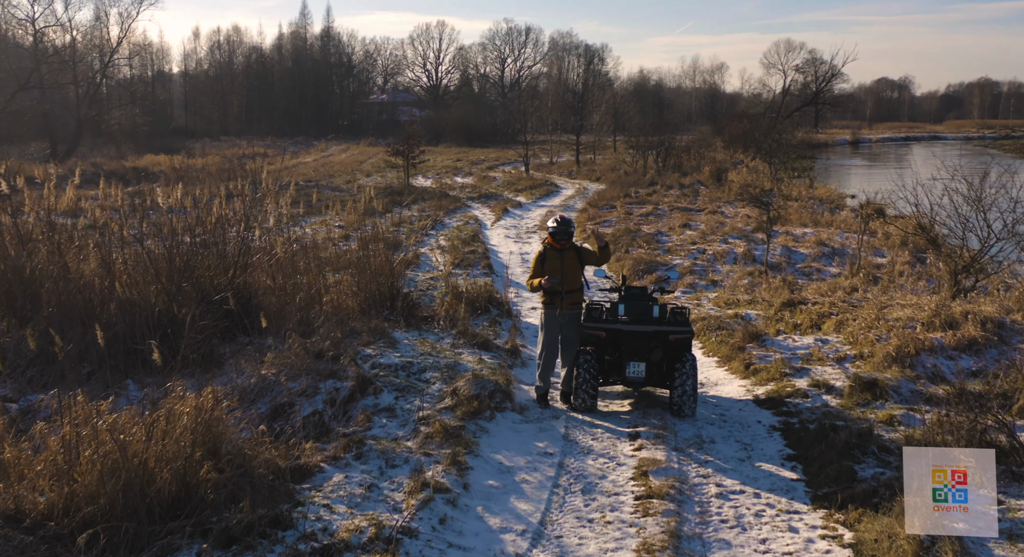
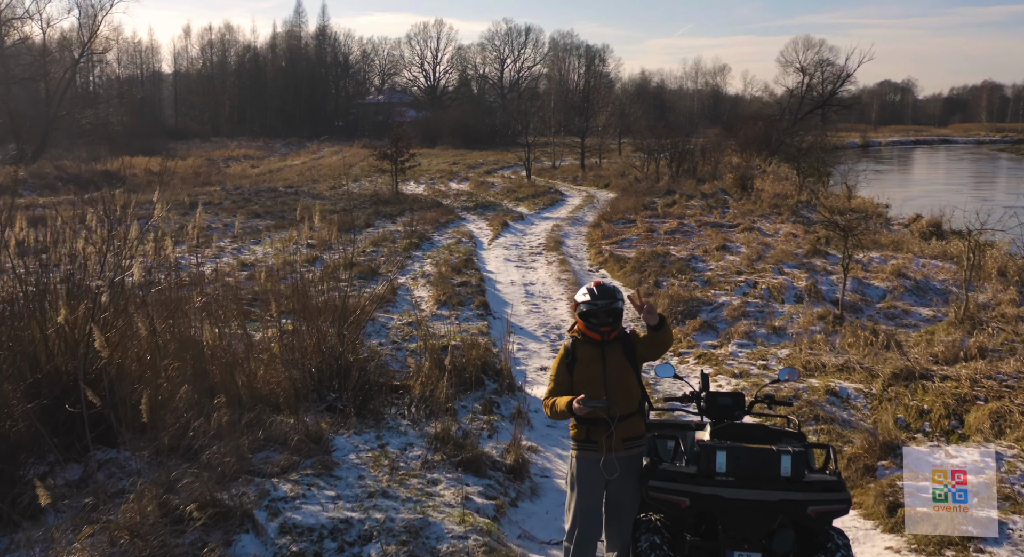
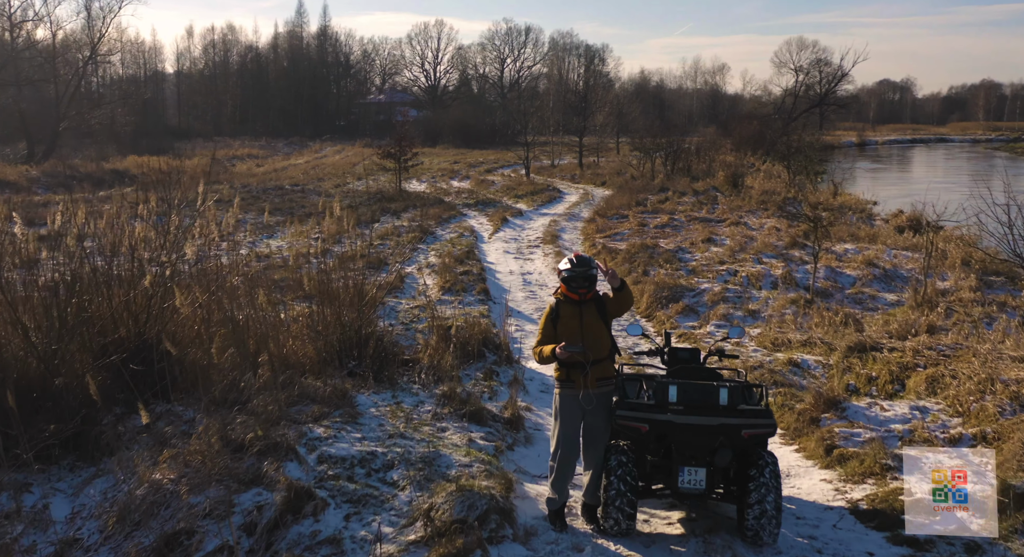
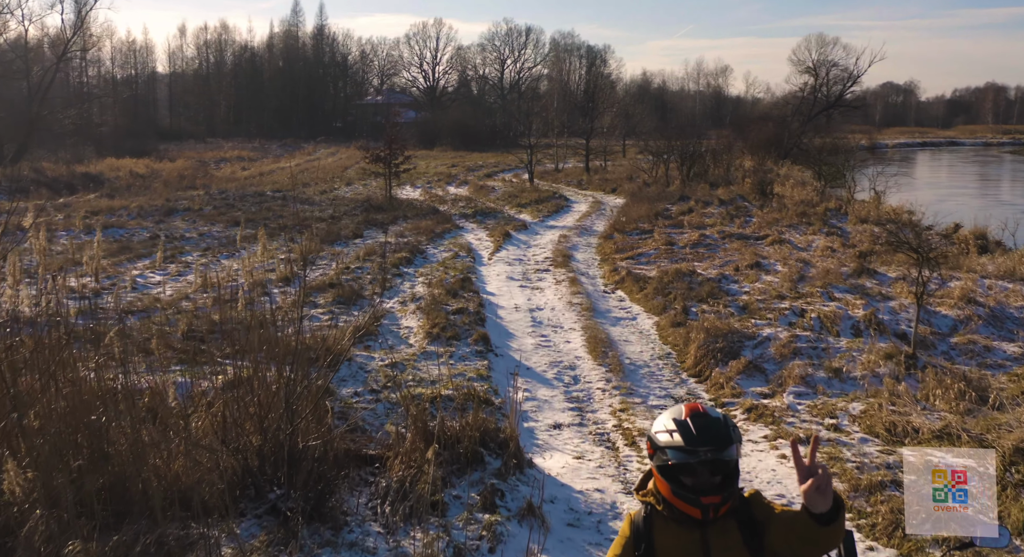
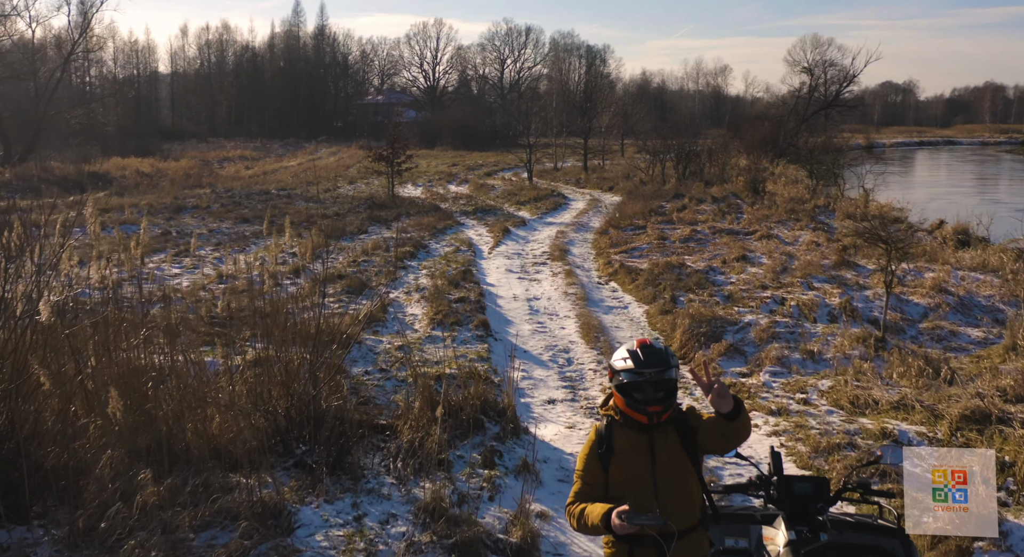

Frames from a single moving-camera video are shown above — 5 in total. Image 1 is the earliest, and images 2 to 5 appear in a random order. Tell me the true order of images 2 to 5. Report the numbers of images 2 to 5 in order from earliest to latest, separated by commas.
3, 2, 5, 4
